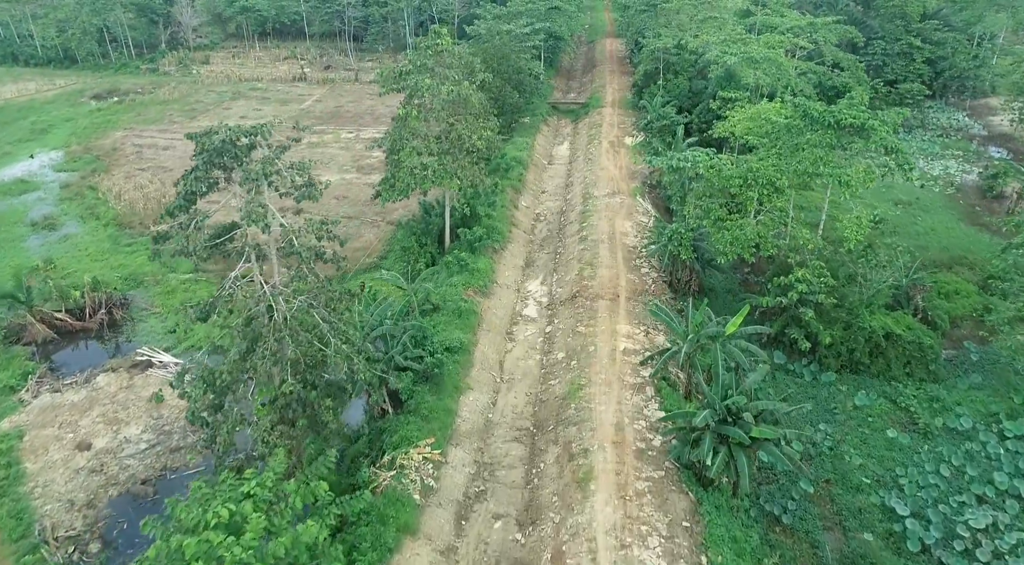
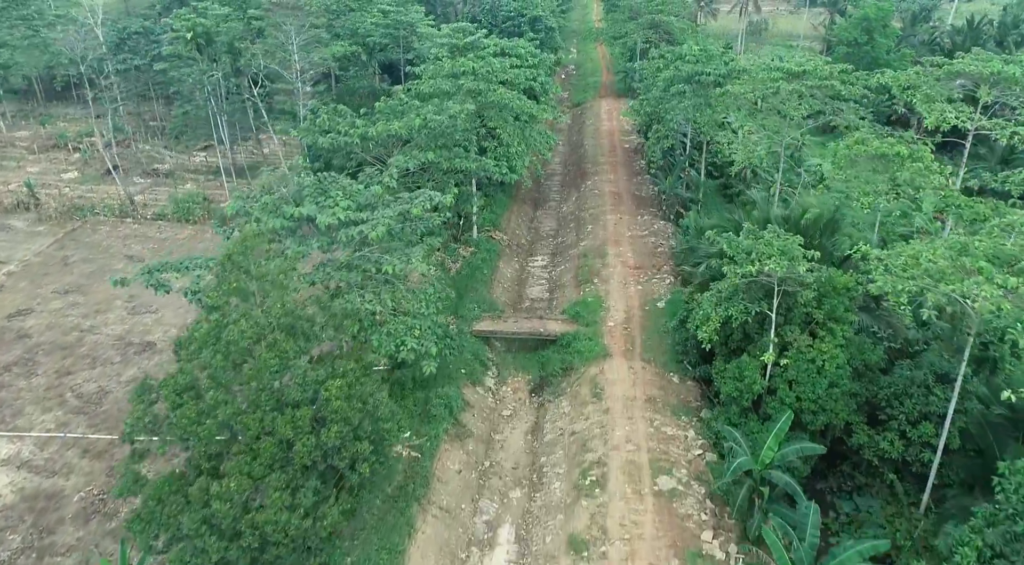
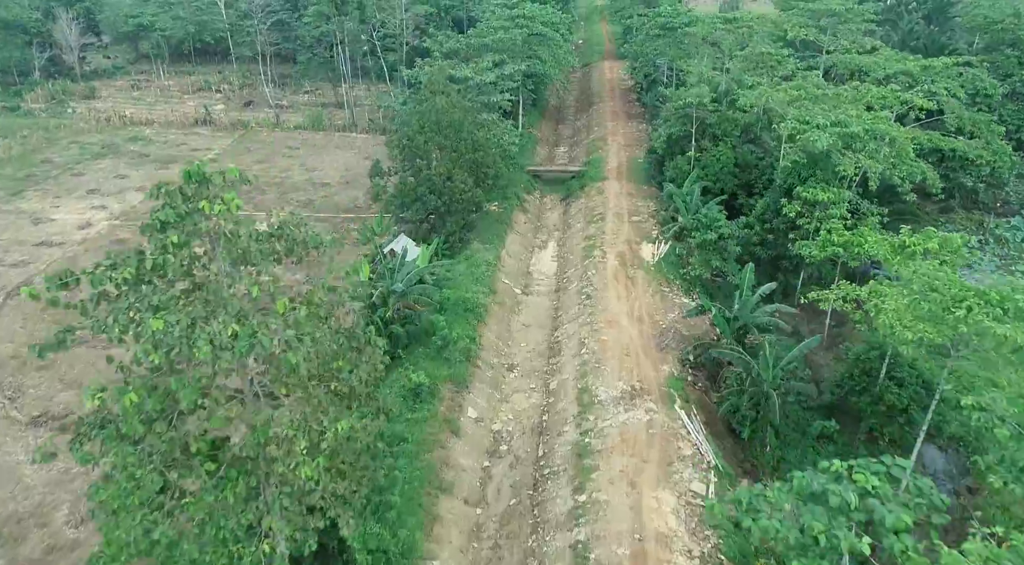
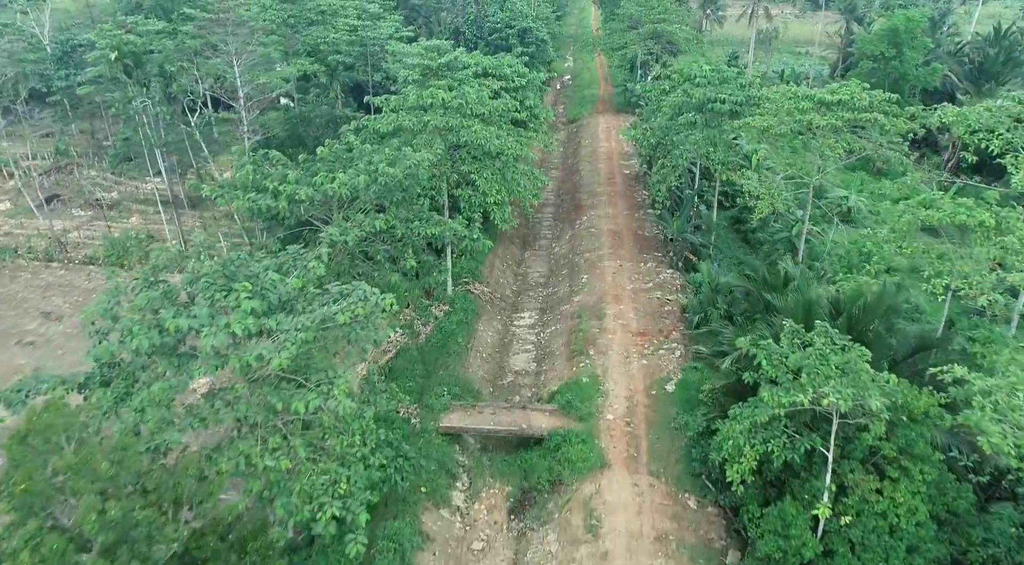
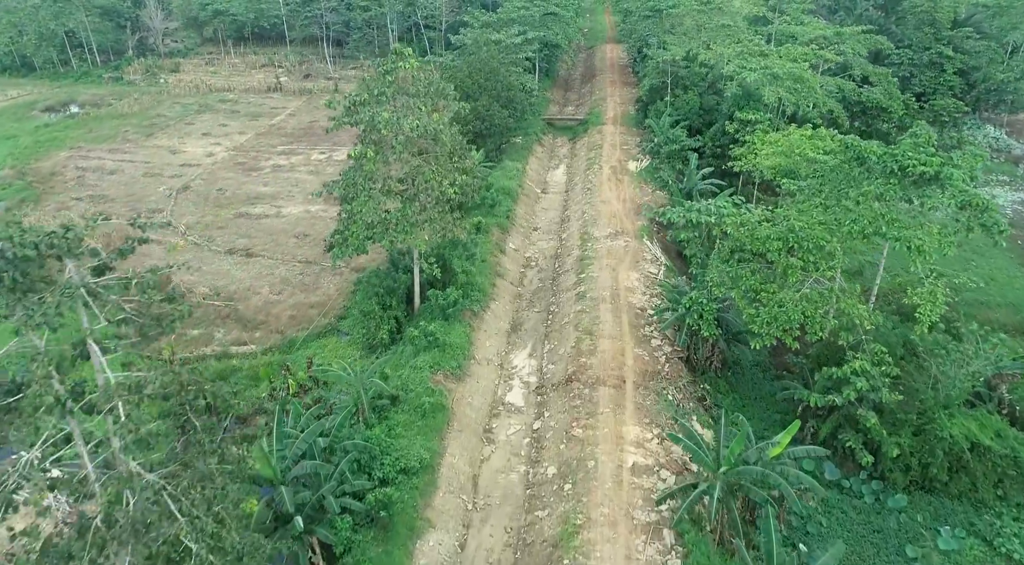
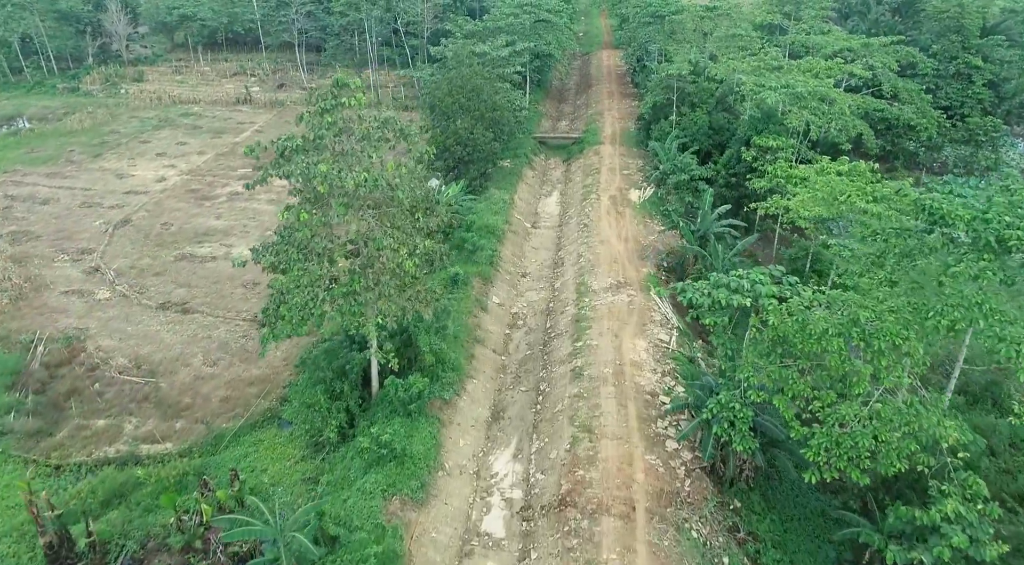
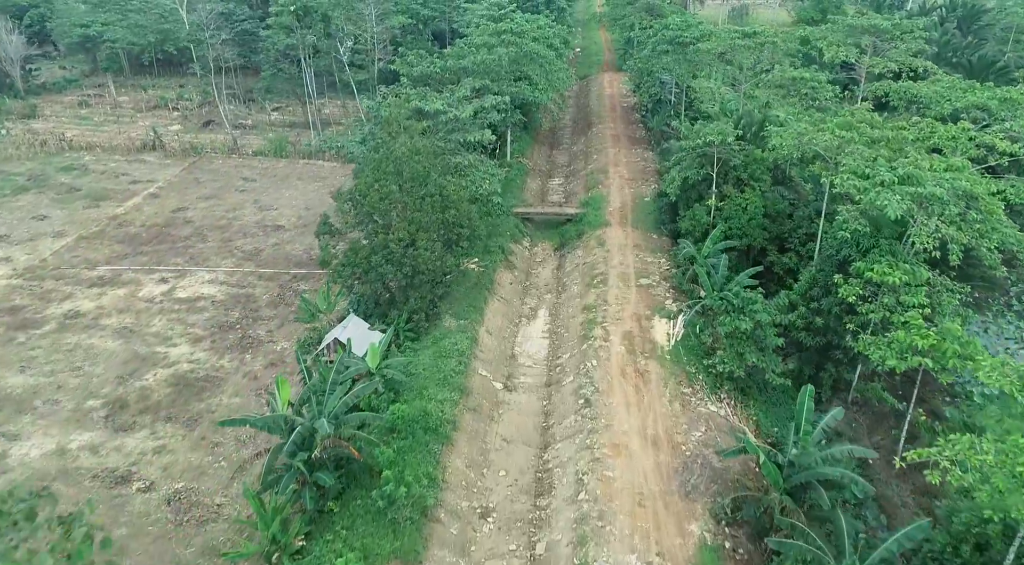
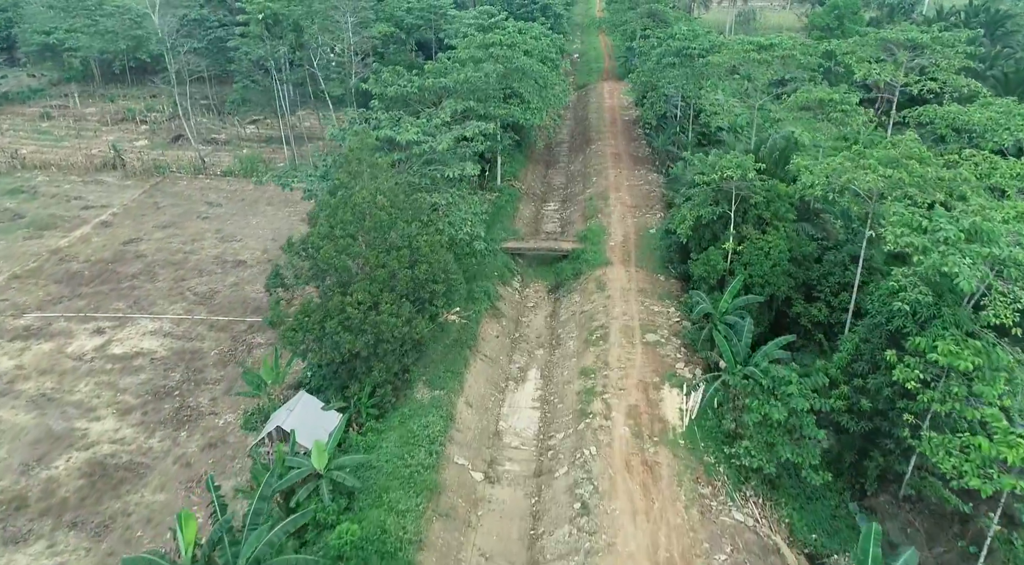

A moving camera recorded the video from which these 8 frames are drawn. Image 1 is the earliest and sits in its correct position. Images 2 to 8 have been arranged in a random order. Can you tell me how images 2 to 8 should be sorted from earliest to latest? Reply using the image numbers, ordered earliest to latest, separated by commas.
5, 6, 3, 7, 8, 2, 4
